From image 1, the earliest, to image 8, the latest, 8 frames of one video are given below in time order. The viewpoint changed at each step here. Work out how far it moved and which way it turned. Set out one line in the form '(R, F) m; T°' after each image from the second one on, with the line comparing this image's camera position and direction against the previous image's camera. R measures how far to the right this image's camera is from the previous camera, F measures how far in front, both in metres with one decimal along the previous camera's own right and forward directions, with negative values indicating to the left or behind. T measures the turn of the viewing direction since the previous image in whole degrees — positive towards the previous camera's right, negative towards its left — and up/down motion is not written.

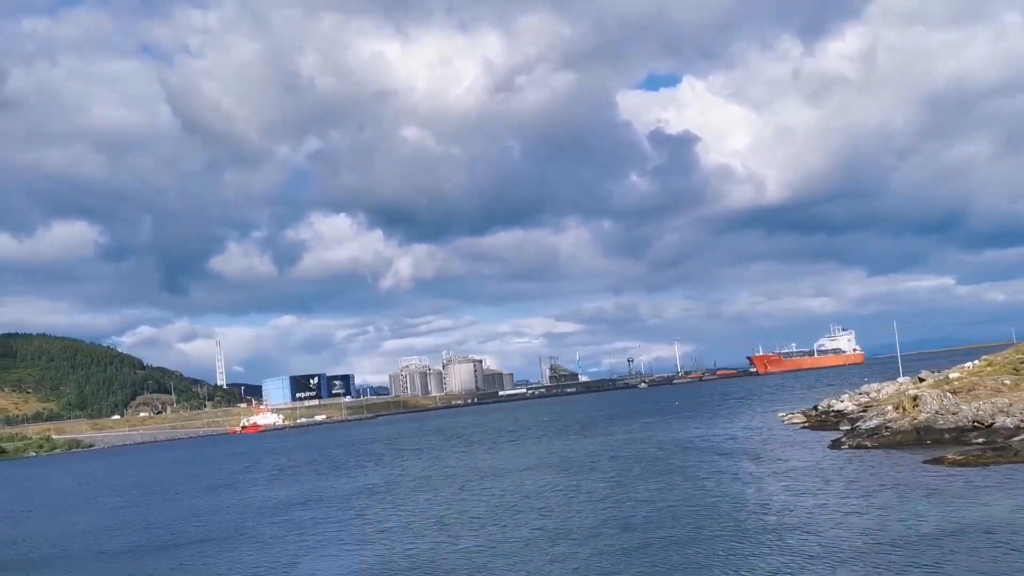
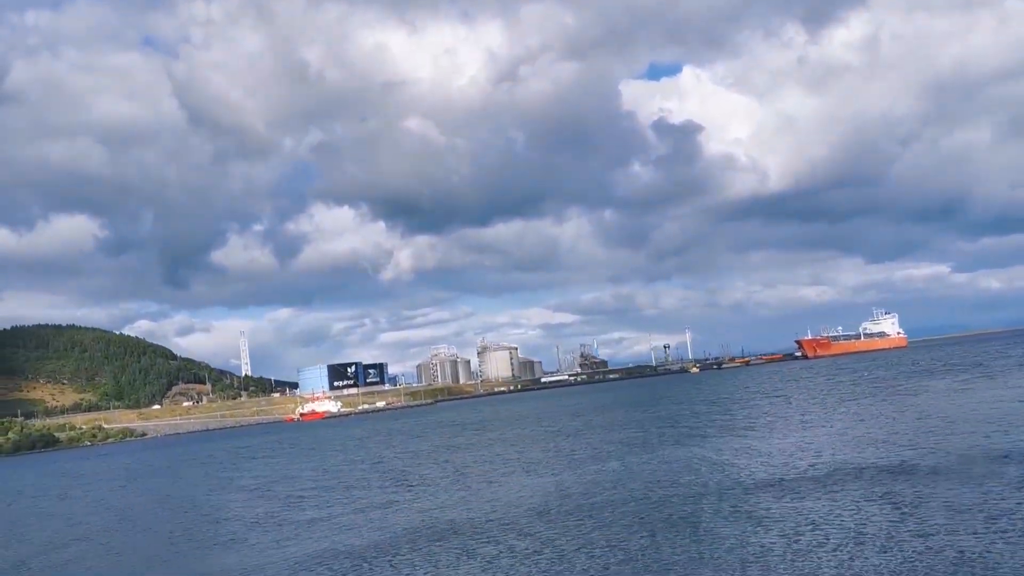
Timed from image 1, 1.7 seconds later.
(-10.6, +1.6) m; 0°
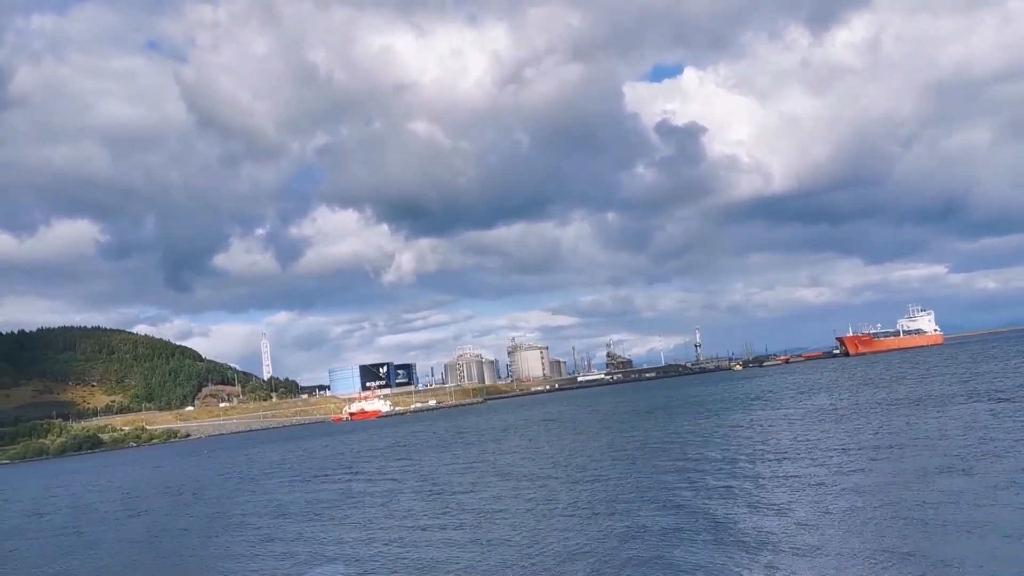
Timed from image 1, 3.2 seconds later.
(-8.9, +1.5) m; 0°
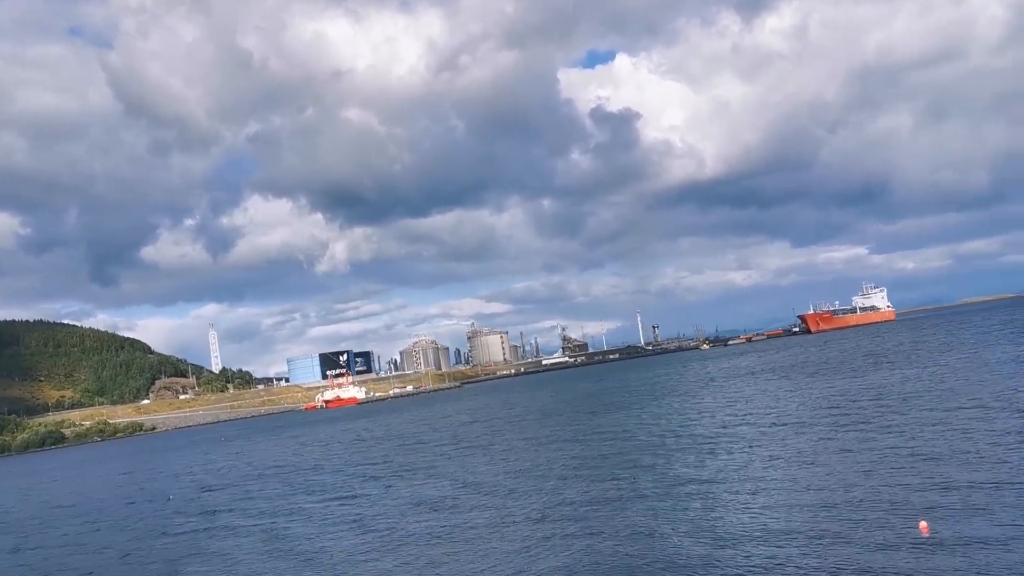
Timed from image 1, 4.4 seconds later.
(-7.0, +1.2) m; +4°
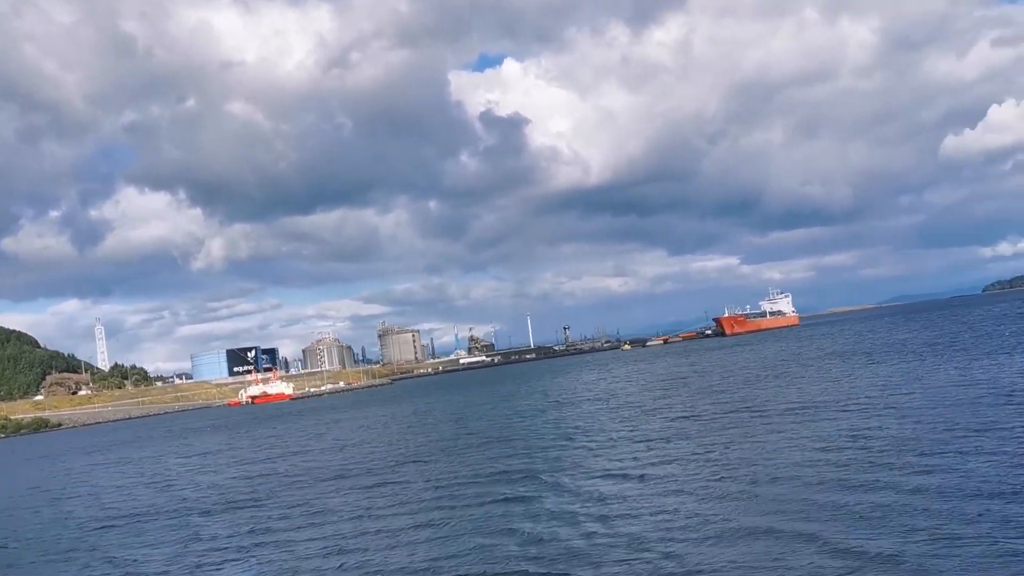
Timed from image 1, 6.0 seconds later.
(-9.1, +1.5) m; +7°
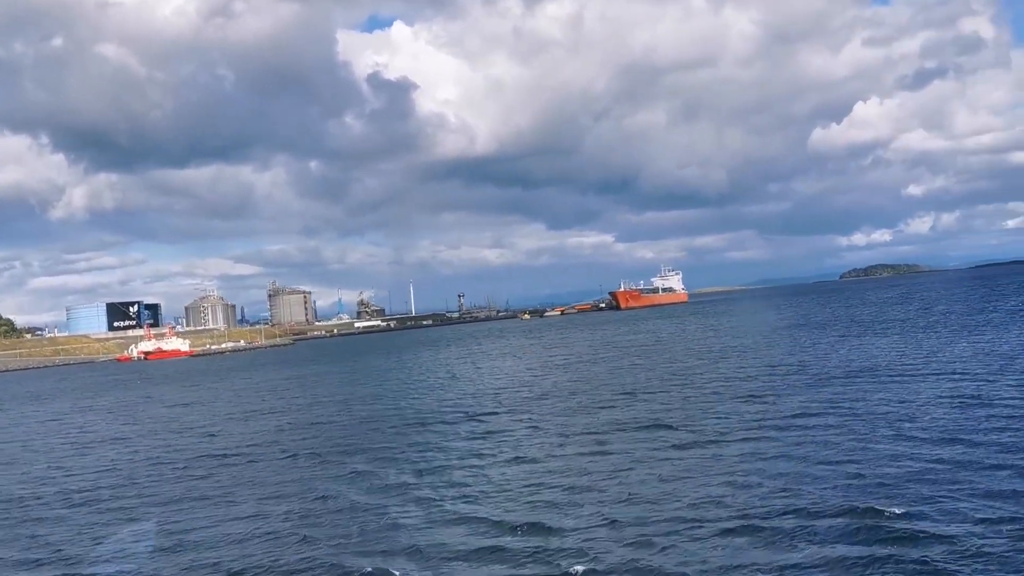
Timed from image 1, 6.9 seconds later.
(-5.2, +0.4) m; +8°
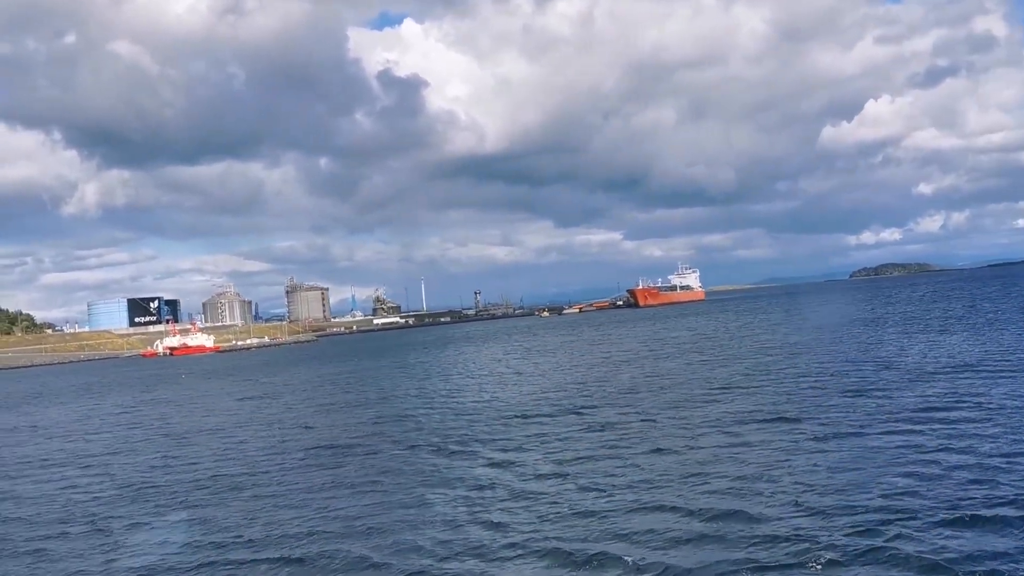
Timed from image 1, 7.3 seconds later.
(-2.3, -0.1) m; -1°
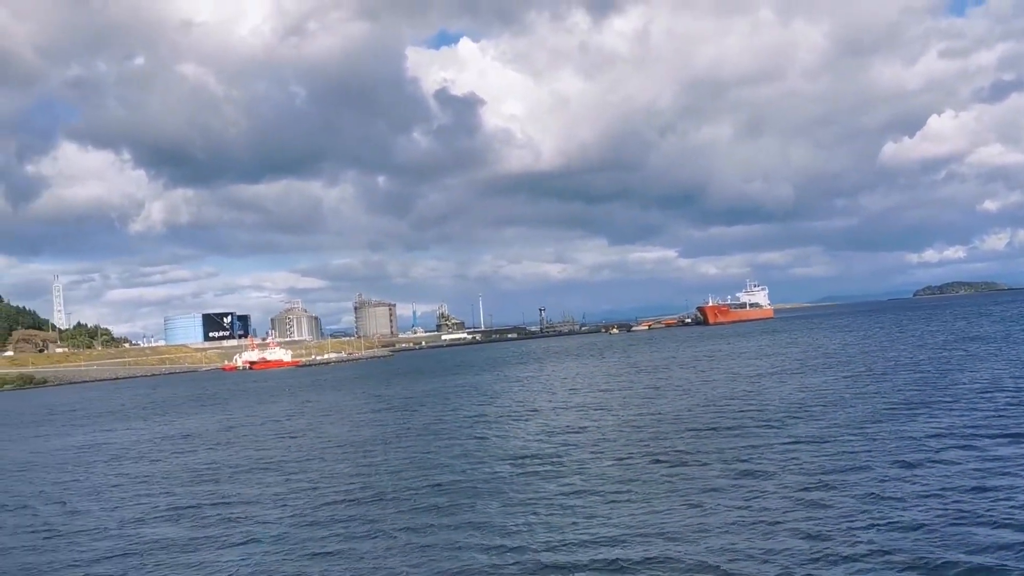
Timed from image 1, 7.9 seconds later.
(-3.4, 0.0) m; -3°
